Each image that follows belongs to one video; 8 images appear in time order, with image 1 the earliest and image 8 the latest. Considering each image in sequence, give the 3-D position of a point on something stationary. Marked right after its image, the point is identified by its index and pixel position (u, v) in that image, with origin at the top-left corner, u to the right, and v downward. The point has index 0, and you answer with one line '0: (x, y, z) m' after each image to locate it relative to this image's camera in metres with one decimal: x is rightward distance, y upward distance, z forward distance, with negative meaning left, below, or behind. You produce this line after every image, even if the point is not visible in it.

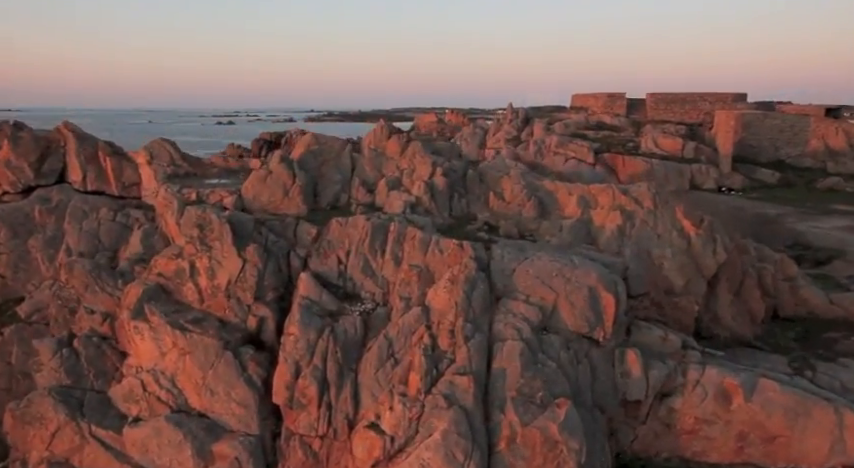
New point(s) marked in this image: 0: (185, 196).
0: (-2.3, +0.4, +5.5) m
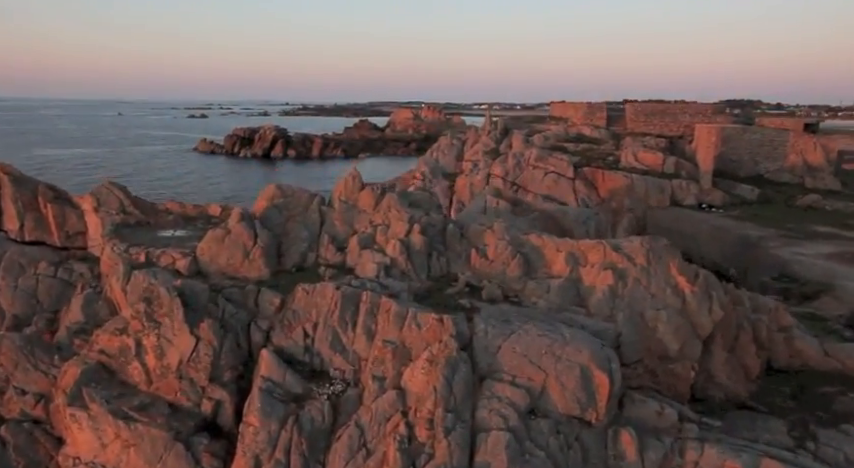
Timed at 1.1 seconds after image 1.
0: (-2.5, -0.2, +5.0) m
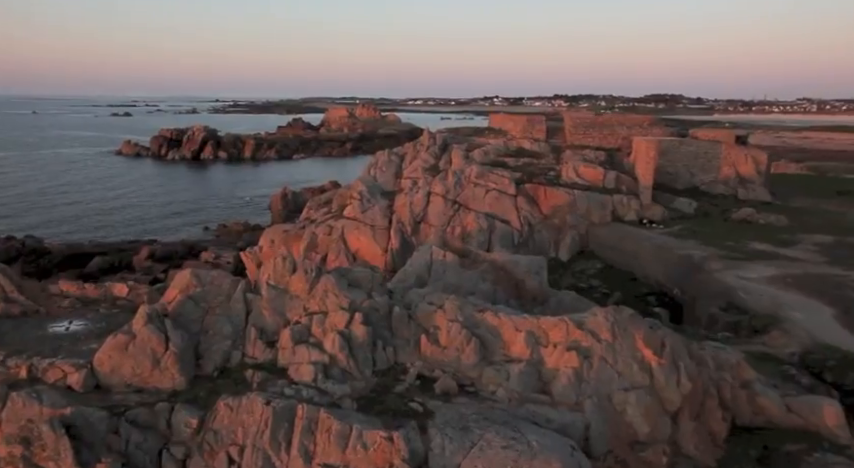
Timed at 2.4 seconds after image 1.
0: (-2.9, -0.9, +4.1) m
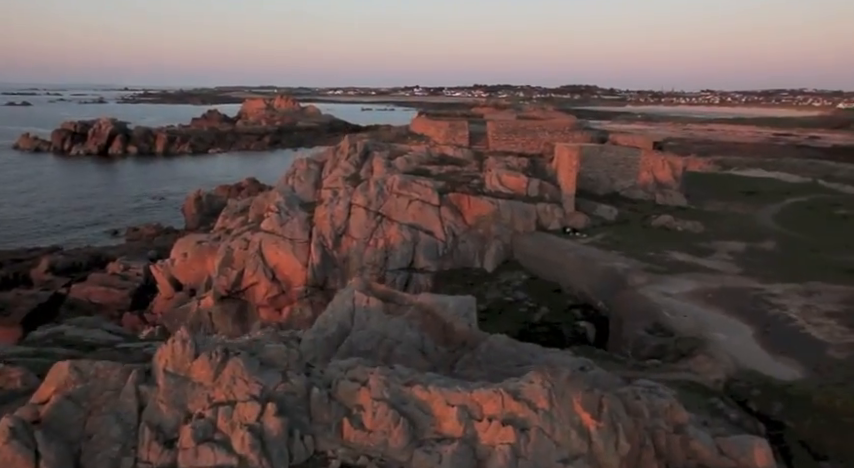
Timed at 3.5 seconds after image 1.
0: (-3.4, -1.6, +3.3) m
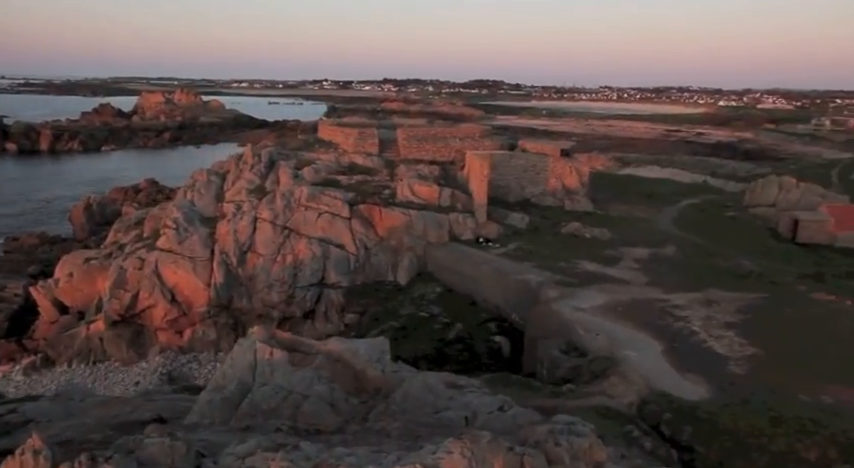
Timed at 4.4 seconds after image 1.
0: (-3.8, -2.1, +2.4) m
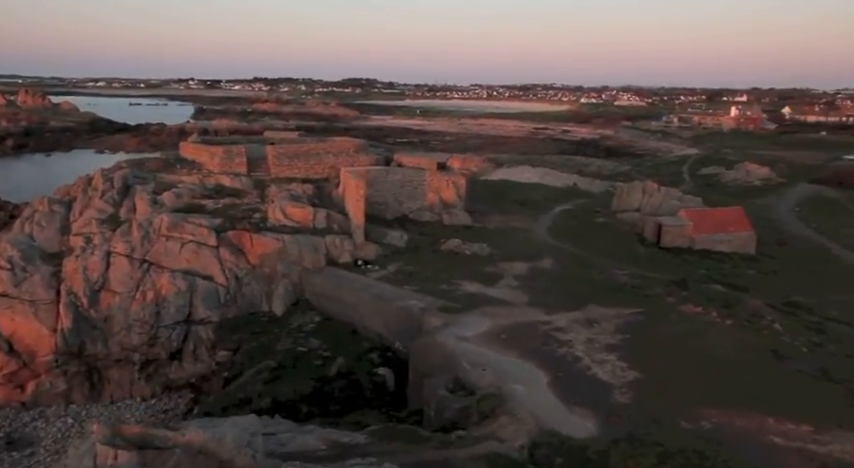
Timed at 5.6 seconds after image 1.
0: (-4.1, -3.0, +1.0) m
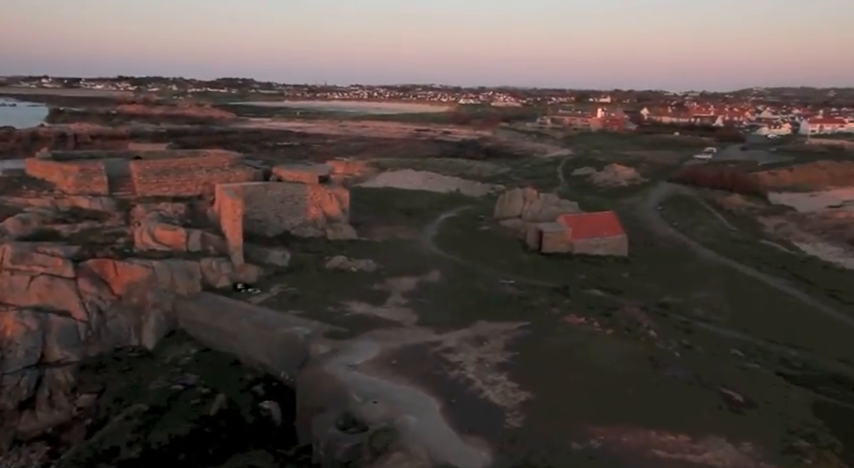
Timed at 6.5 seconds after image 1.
0: (-4.1, -3.6, -0.1) m
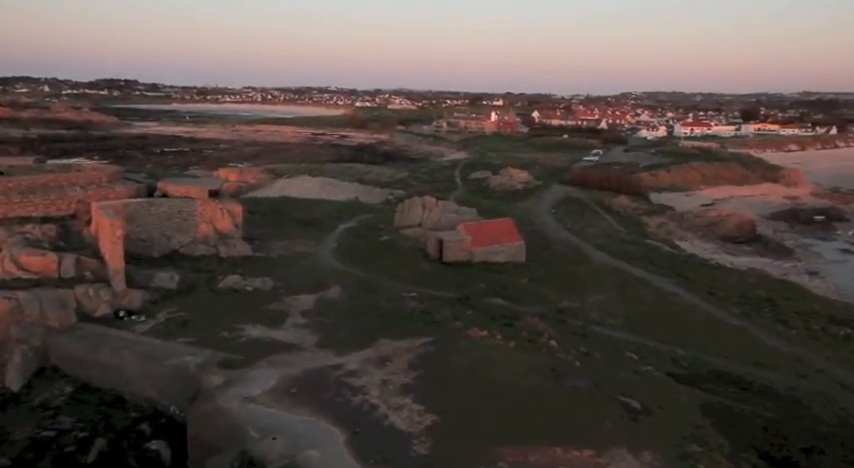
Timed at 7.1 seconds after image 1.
0: (-3.9, -4.0, -1.1) m
